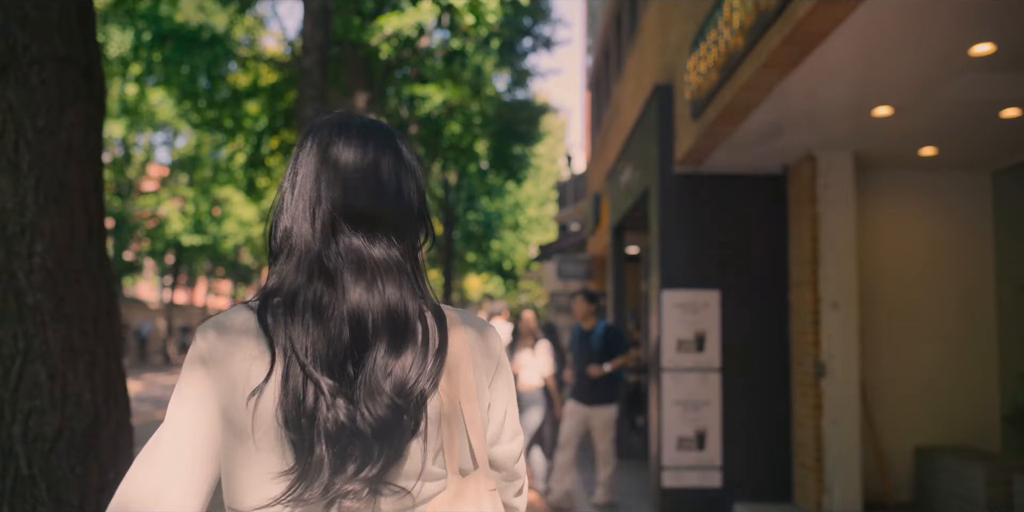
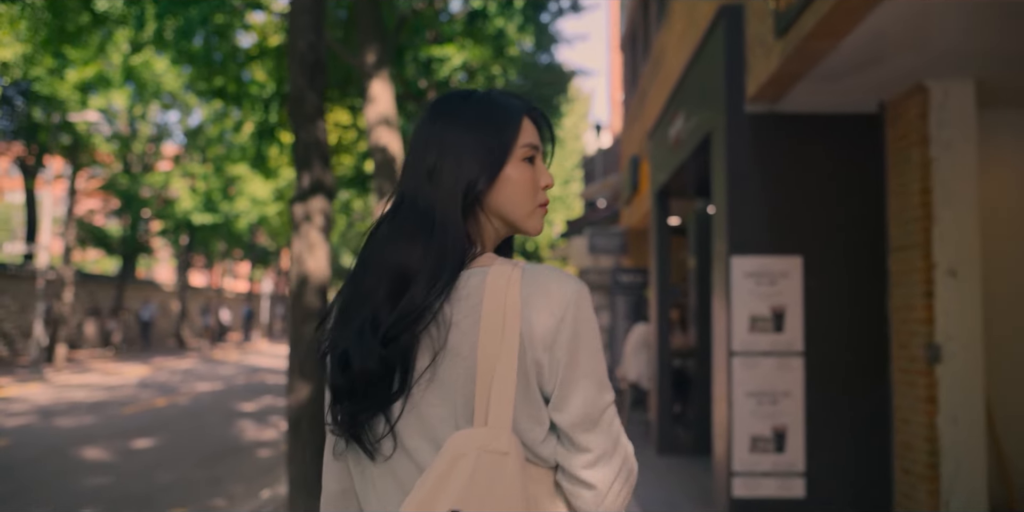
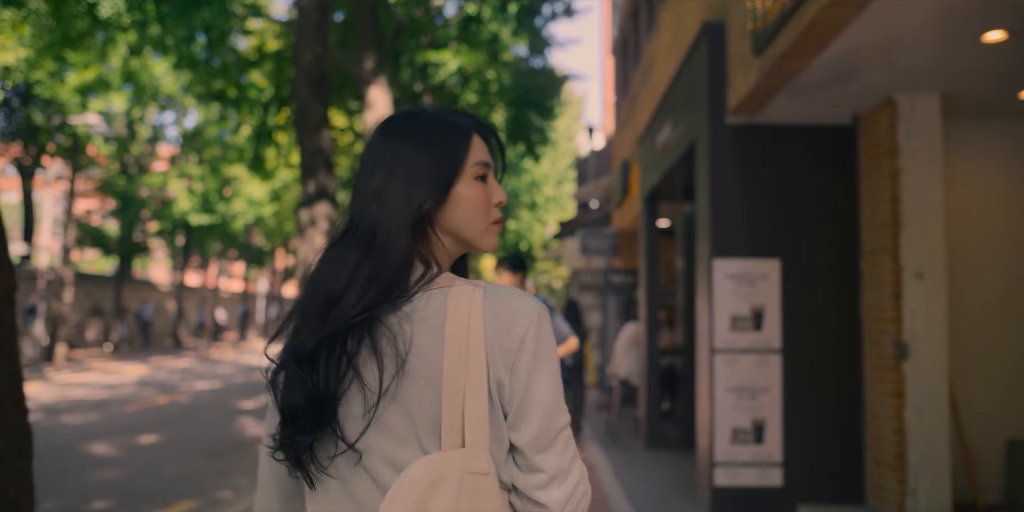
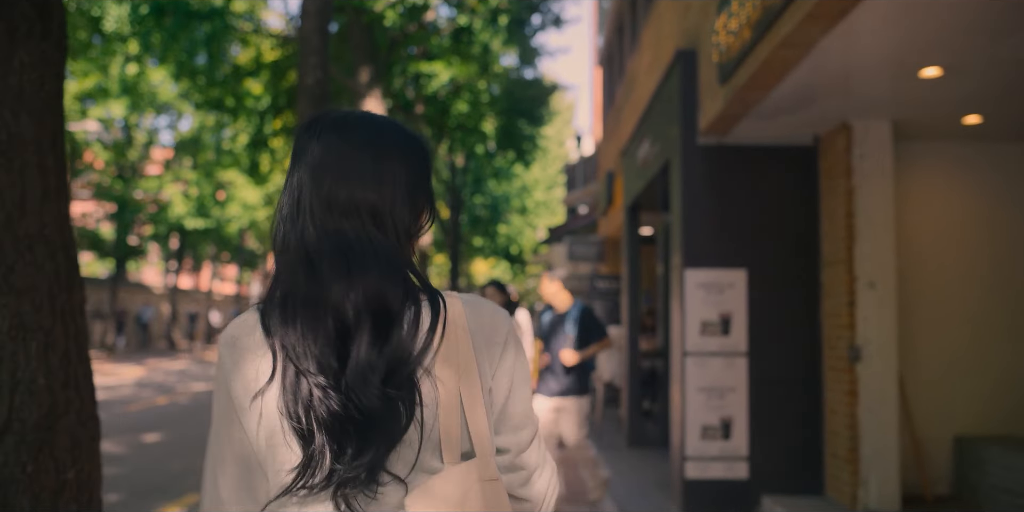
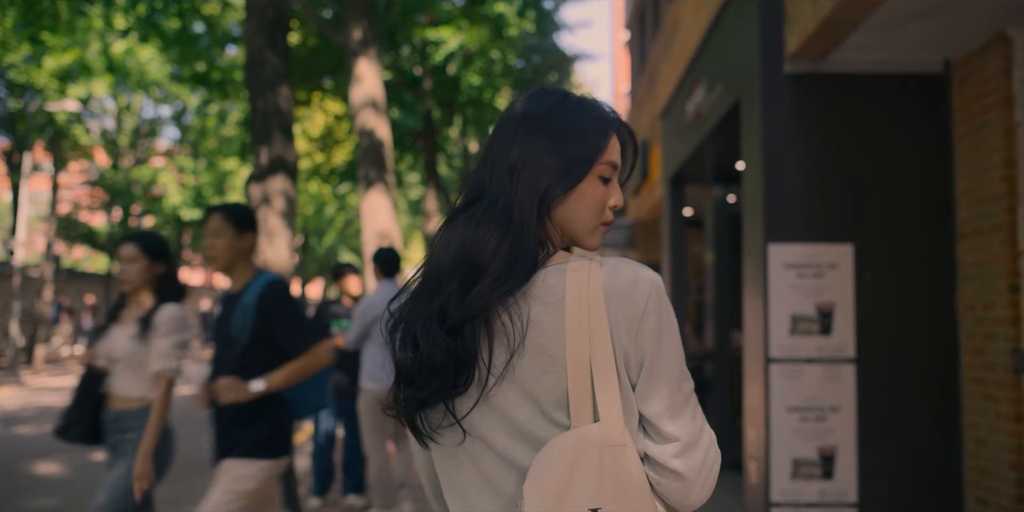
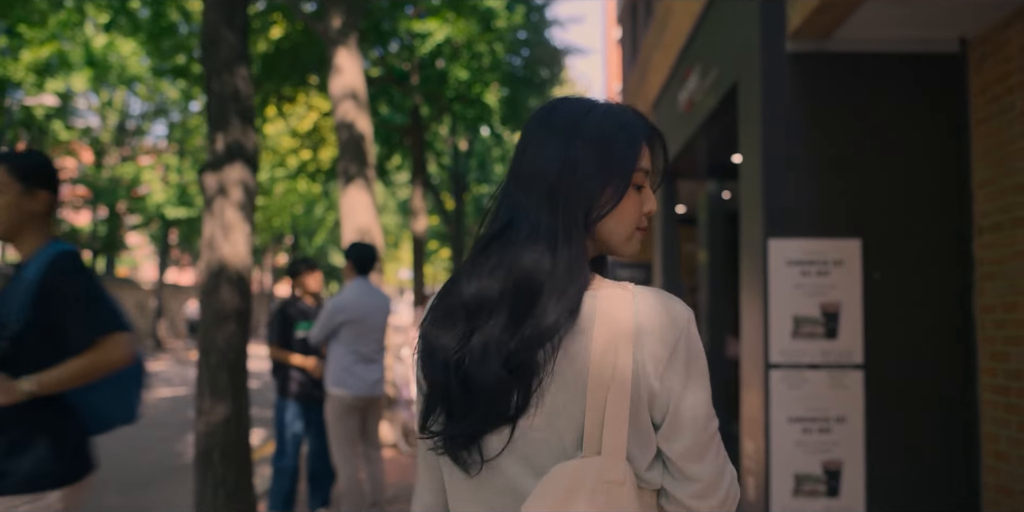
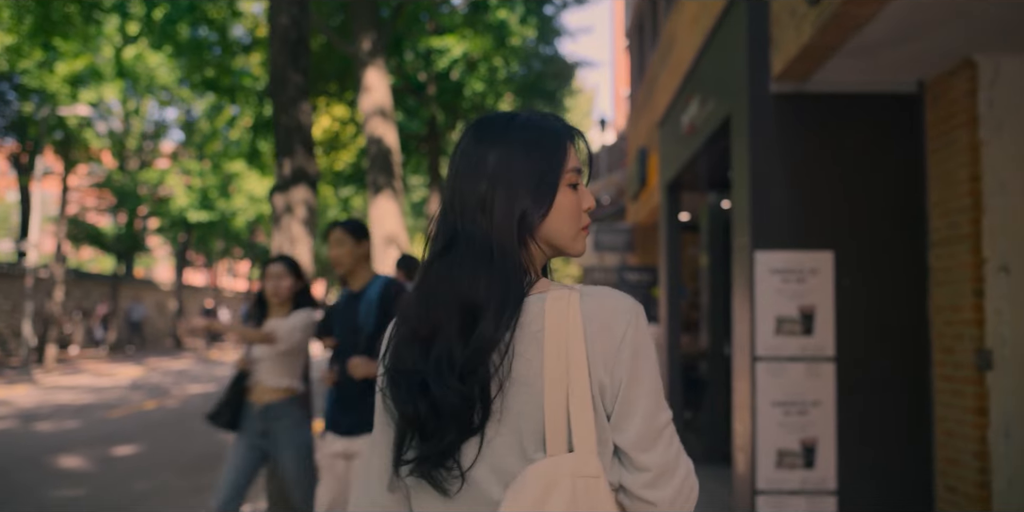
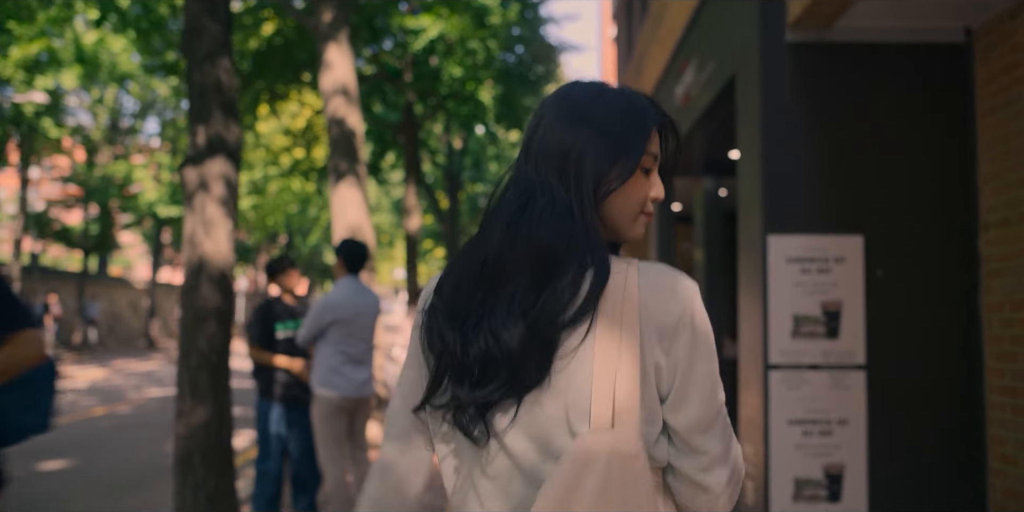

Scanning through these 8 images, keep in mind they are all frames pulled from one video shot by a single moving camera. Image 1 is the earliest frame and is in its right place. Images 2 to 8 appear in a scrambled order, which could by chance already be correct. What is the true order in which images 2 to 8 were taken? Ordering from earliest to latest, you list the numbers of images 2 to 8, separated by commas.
4, 3, 2, 7, 5, 6, 8
